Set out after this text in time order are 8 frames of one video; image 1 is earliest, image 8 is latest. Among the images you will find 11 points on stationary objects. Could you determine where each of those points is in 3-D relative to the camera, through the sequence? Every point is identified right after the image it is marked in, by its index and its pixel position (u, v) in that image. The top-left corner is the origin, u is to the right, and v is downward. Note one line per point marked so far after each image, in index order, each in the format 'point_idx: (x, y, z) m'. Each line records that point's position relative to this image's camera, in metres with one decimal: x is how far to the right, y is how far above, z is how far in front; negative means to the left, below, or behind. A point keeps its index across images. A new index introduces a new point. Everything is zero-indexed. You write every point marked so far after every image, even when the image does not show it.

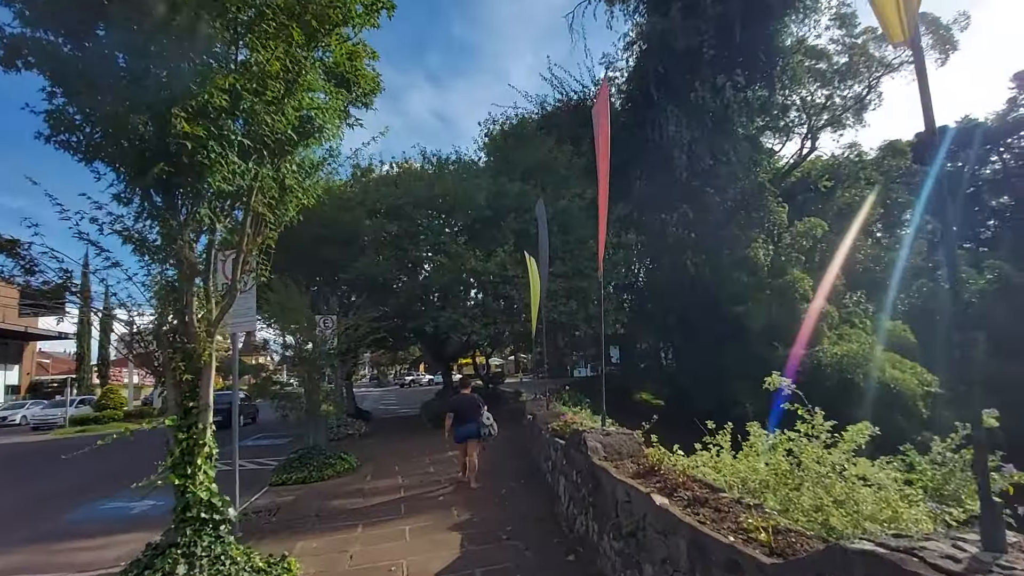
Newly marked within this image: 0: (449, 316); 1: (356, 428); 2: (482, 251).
0: (-2.0, -0.9, +15.6) m
1: (-5.1, -4.6, +16.0) m
2: (-1.0, +1.2, +16.0) m
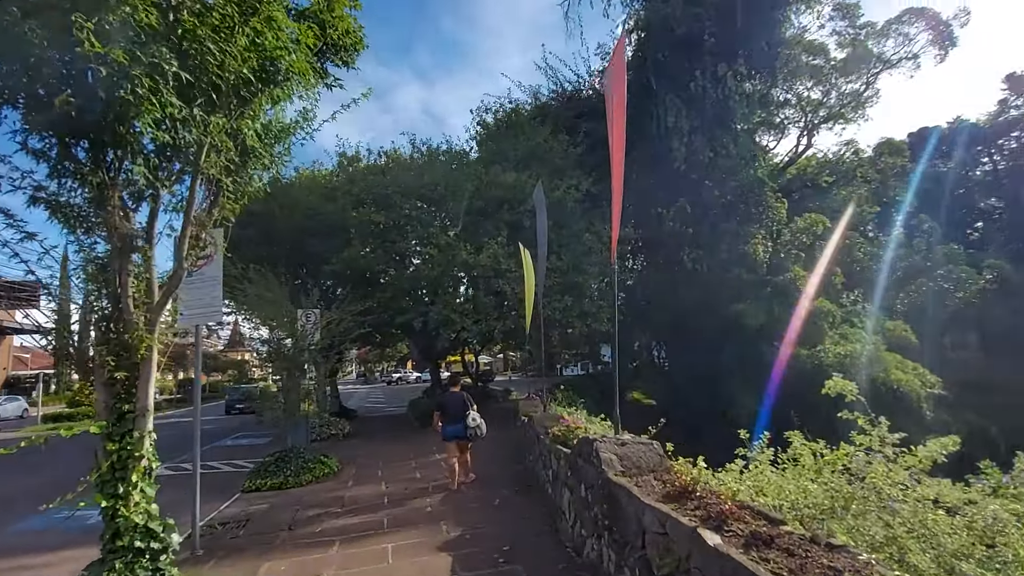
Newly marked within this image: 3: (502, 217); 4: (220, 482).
0: (-2.2, -0.7, +14.8) m
1: (-5.3, -4.4, +15.2) m
2: (-1.2, +1.4, +15.3) m
3: (-0.3, +2.2, +15.4) m
4: (-6.2, -4.1, +10.5) m
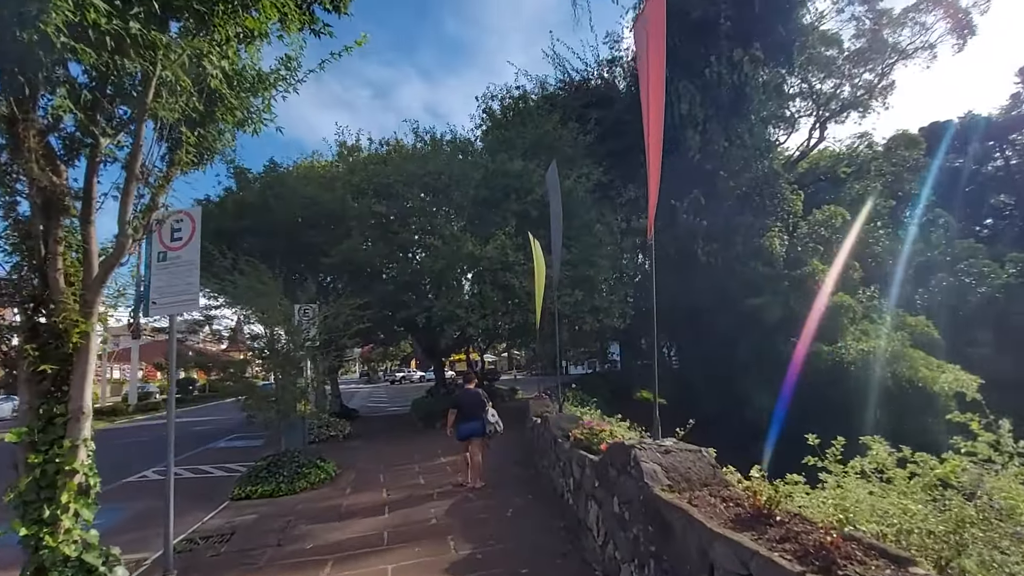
0: (-2.0, -0.5, +14.1) m
1: (-5.1, -4.2, +14.5) m
2: (-0.9, +1.6, +14.6) m
3: (-0.1, +2.4, +14.7) m
4: (-6.0, -4.0, +9.8) m
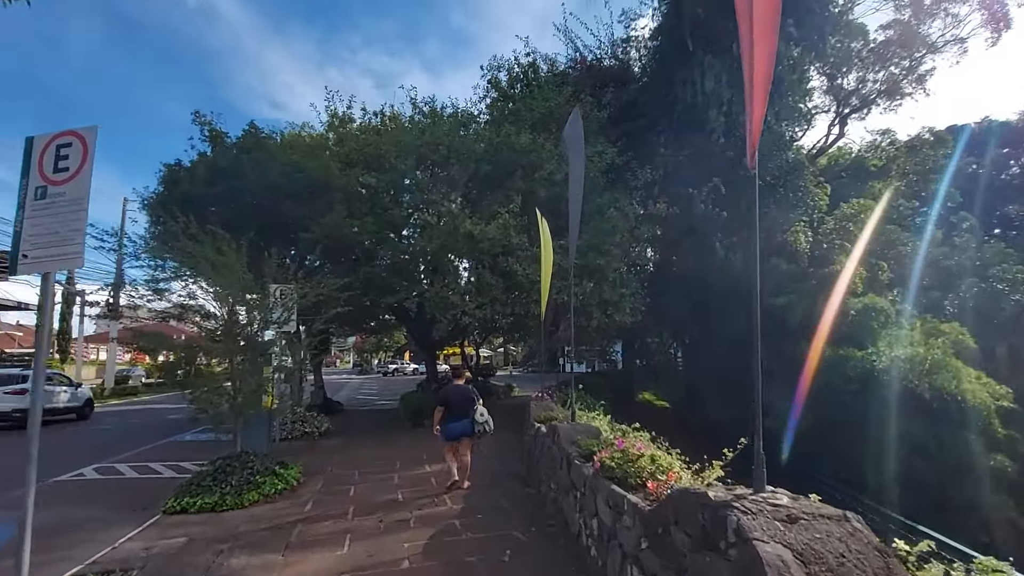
0: (-2.0, -0.1, +12.6) m
1: (-5.2, -3.7, +12.9) m
2: (-0.8, +2.0, +13.0) m
3: (0.0, +2.7, +13.1) m
4: (-6.1, -3.4, +8.3) m
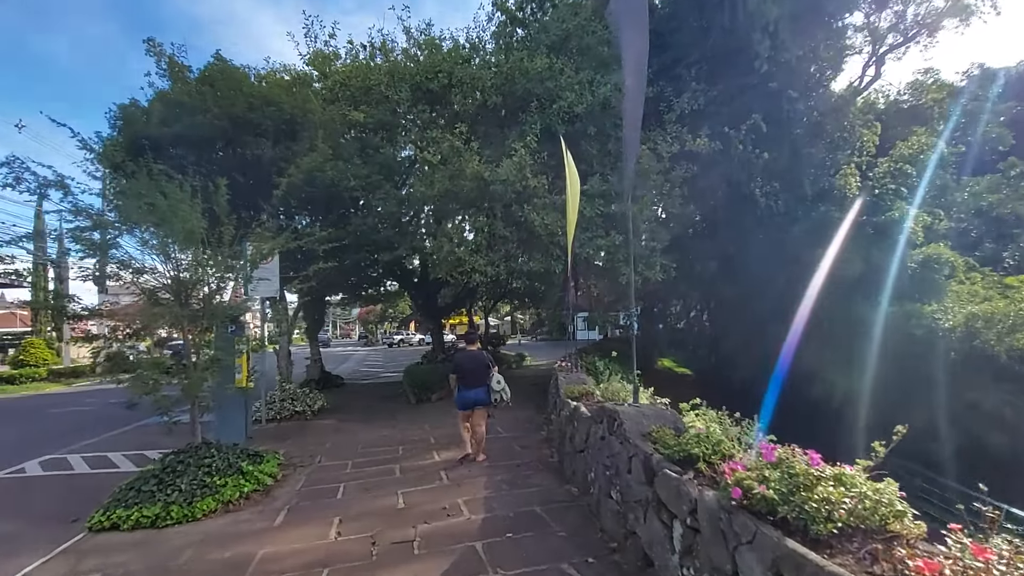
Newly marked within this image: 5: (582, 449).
0: (-1.6, +0.9, +10.7) m
1: (-4.7, -2.7, +11.3) m
2: (-0.5, +3.0, +11.0) m
3: (+0.4, +3.8, +11.1) m
4: (-5.7, -2.8, +6.7) m
5: (+0.8, -1.8, +5.4) m
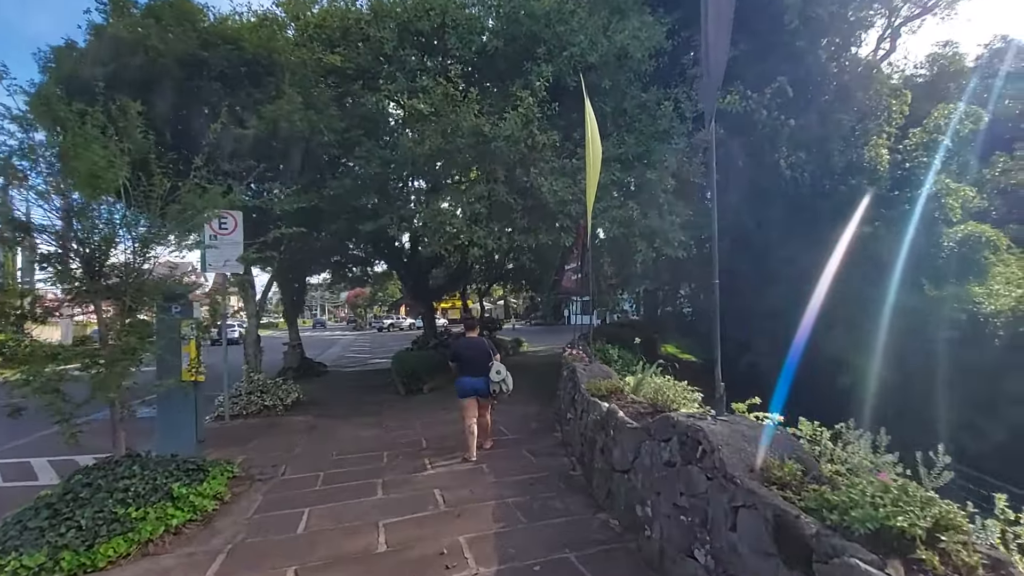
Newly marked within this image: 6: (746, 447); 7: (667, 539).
0: (-1.5, +1.3, +9.2) m
1: (-4.7, -2.2, +9.9) m
2: (-0.4, +3.4, +9.5) m
3: (+0.4, +4.2, +9.5) m
4: (-5.5, -2.5, +5.2) m
5: (+0.9, -1.5, +4.0) m
6: (+1.2, -0.8, +2.6) m
7: (+1.0, -1.6, +3.1) m
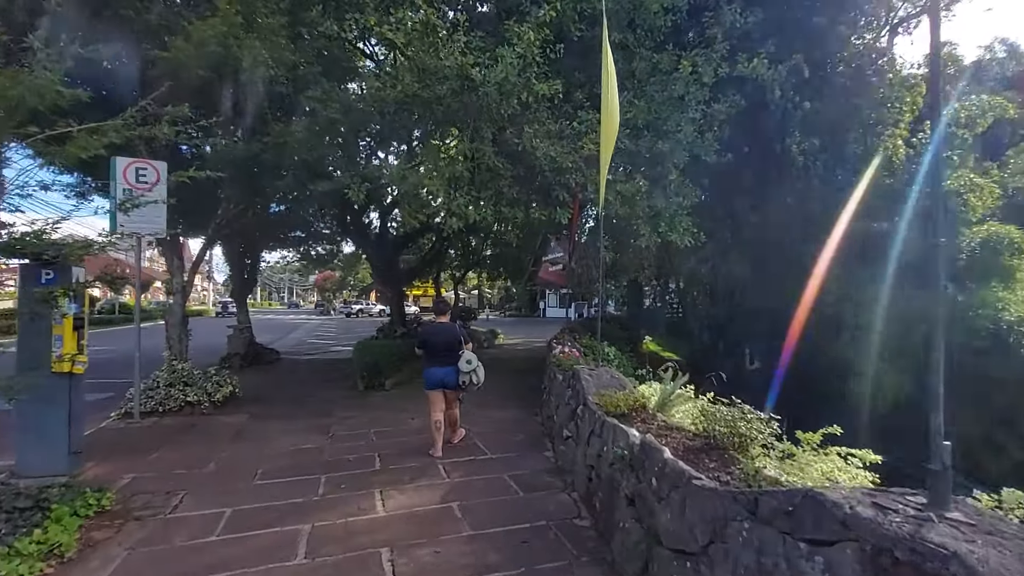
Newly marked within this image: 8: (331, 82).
0: (-1.7, +1.6, +7.5) m
1: (-5.0, -1.7, +8.1) m
2: (-0.5, +3.7, +7.8) m
3: (+0.4, +4.5, +7.9) m
4: (-5.7, -2.0, +3.4) m
5: (+0.9, -1.4, +2.5) m
6: (+1.3, -0.7, +1.2) m
7: (+1.0, -1.5, +1.6) m
8: (-2.8, +3.2, +7.8) m
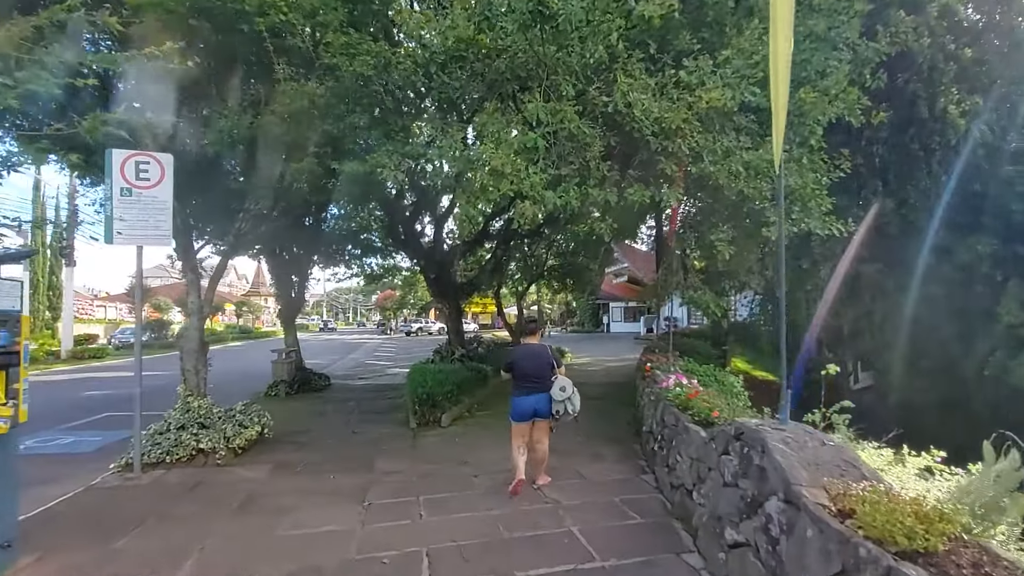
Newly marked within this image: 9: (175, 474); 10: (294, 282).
0: (-0.7, +1.5, +5.7) m
1: (-3.8, -2.0, +6.5) m
2: (+0.5, +3.6, +5.9) m
3: (+1.3, +4.4, +5.9) m
4: (-5.0, -2.2, +1.9) m
5: (+1.4, -1.3, +0.3) m
6: (+1.6, -0.6, -1.1) m
7: (+1.4, -1.4, -0.6) m
8: (-1.8, +3.0, +6.2) m
9: (-4.0, -2.2, +6.0) m
10: (-5.6, +0.2, +12.9) m
